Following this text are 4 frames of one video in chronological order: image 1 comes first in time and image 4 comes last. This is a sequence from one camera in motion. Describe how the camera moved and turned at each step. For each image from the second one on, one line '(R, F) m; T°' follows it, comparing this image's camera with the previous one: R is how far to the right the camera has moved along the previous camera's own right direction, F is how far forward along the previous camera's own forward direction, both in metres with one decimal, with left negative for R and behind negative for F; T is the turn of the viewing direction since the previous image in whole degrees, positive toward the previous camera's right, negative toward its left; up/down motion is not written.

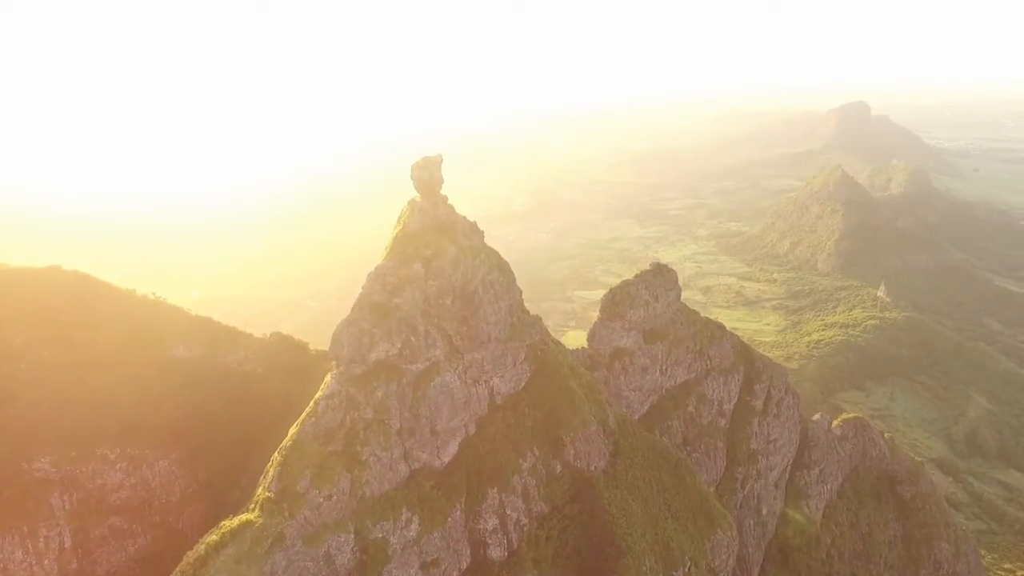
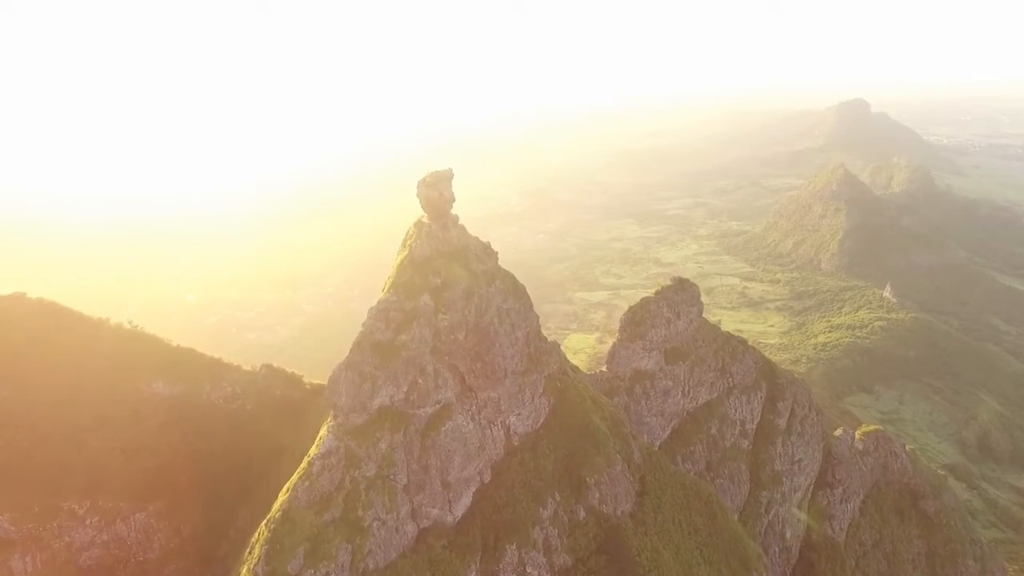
(-0.9, +3.8) m; 0°
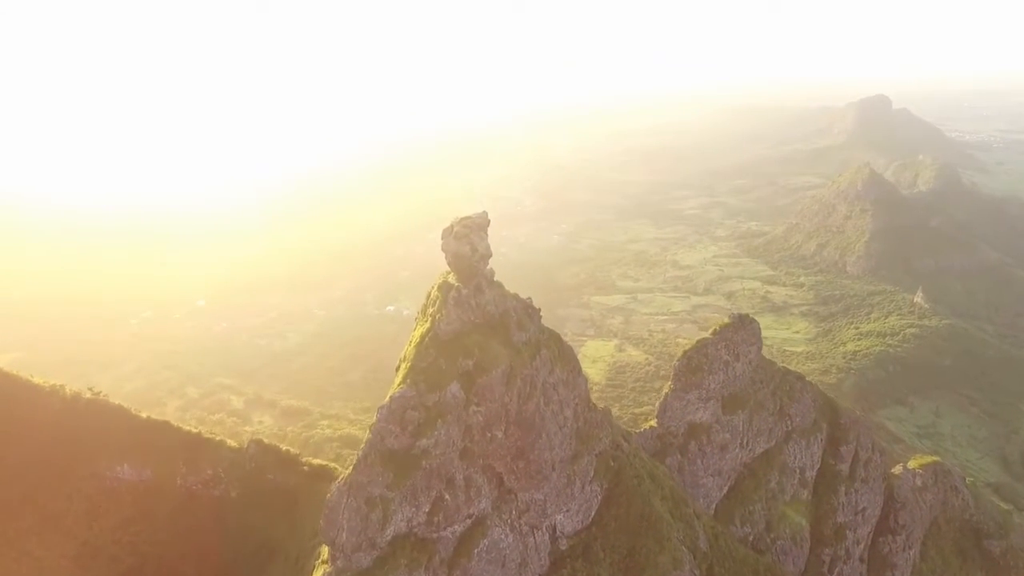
(-1.2, +6.6) m; -1°
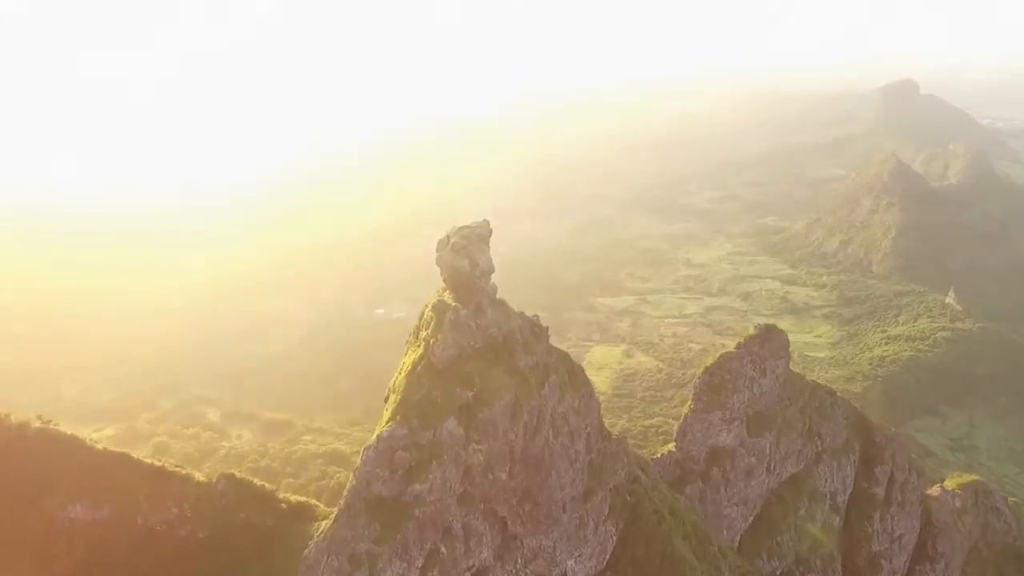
(+0.3, +2.5) m; -1°
